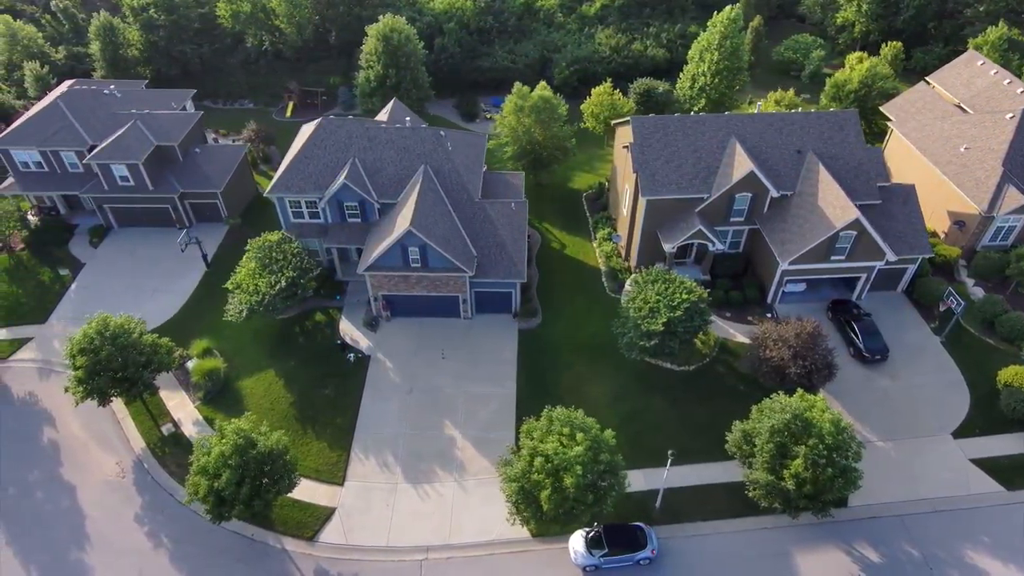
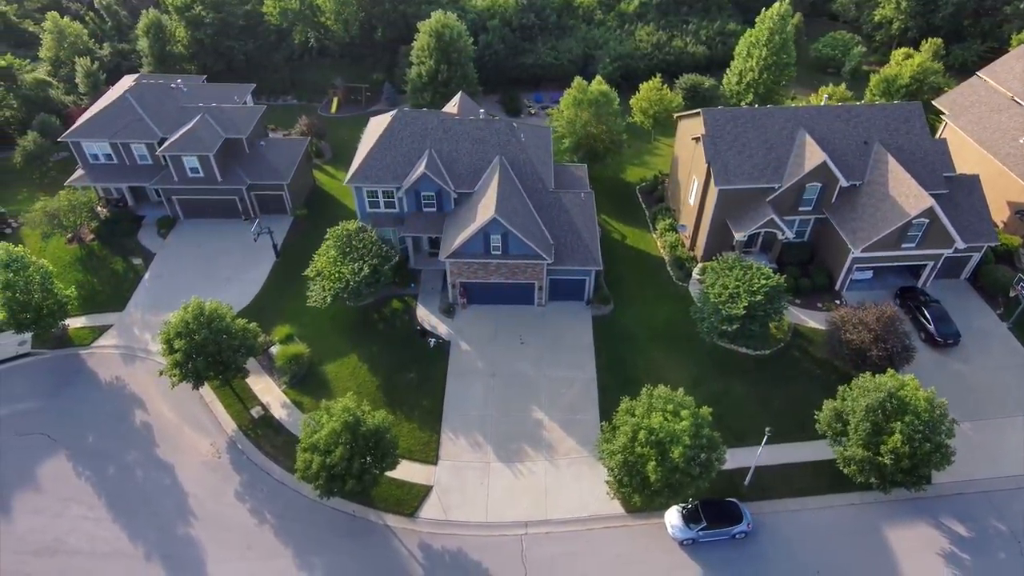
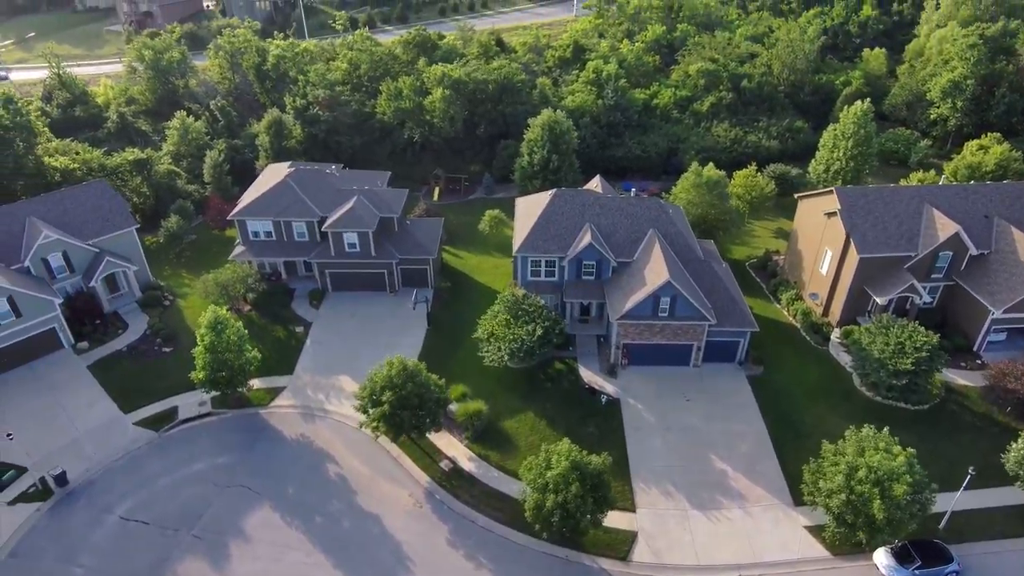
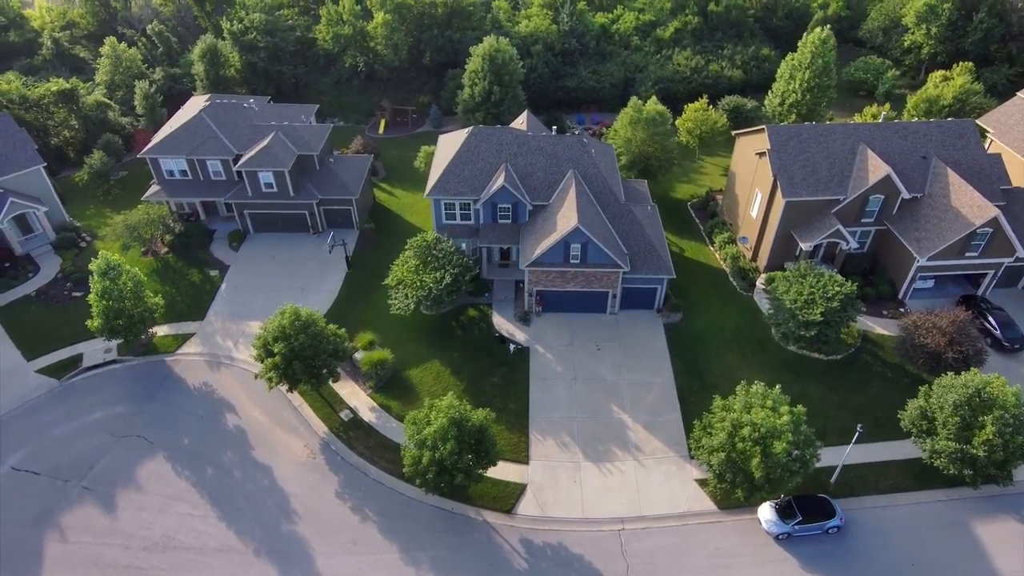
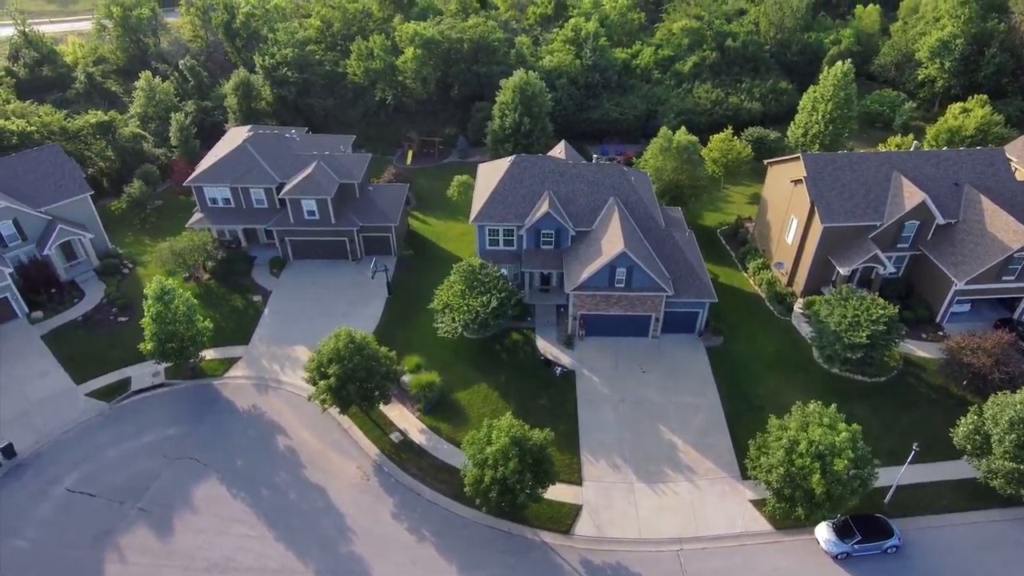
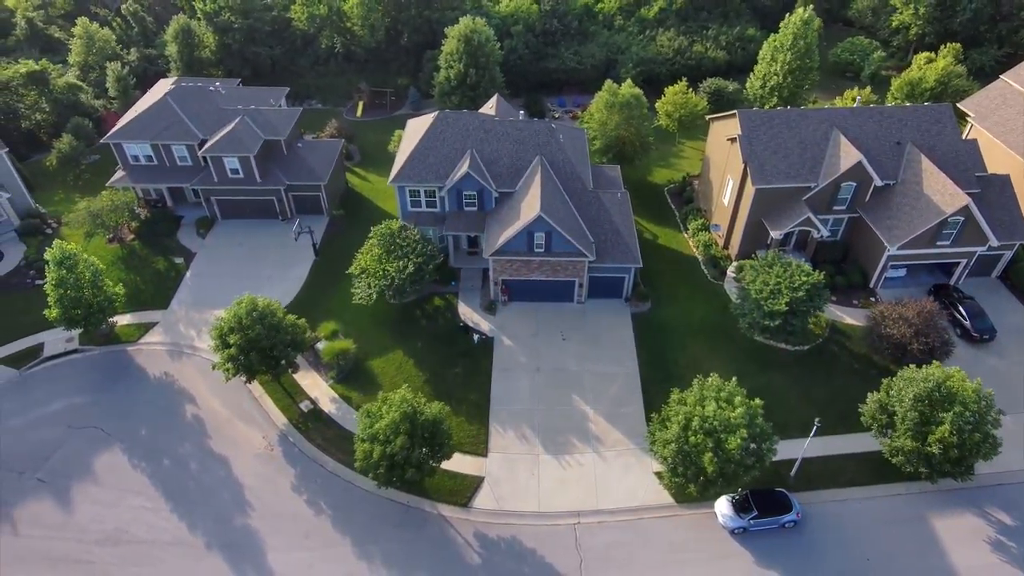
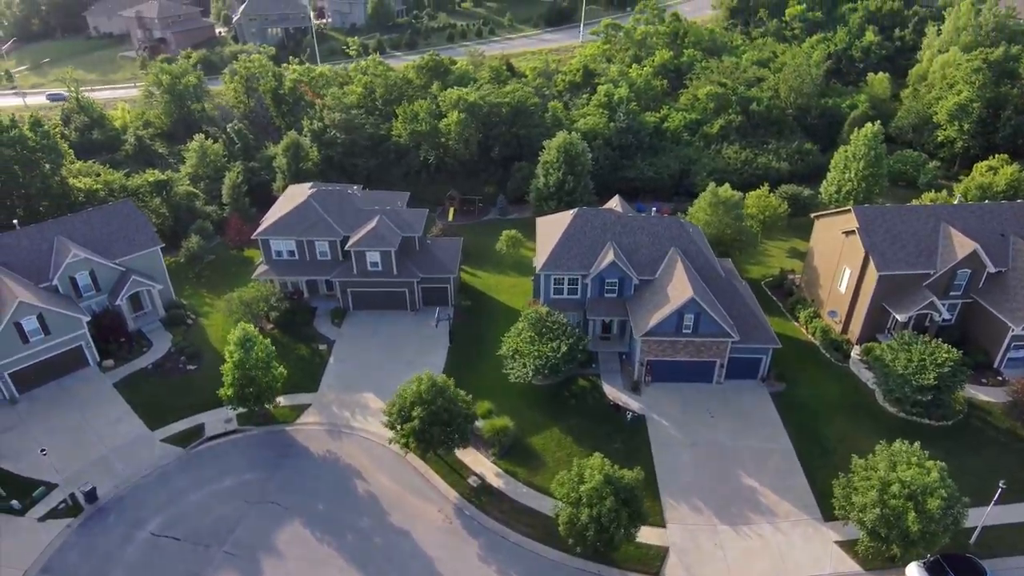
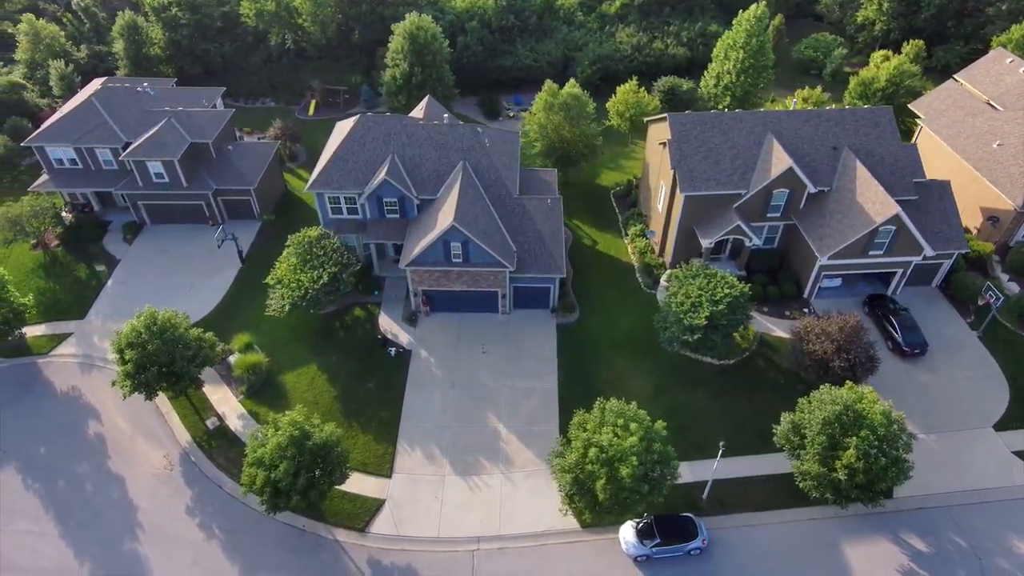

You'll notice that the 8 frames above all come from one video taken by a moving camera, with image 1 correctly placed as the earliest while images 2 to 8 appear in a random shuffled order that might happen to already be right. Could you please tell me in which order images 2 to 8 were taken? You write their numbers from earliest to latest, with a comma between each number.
8, 2, 6, 4, 5, 3, 7
